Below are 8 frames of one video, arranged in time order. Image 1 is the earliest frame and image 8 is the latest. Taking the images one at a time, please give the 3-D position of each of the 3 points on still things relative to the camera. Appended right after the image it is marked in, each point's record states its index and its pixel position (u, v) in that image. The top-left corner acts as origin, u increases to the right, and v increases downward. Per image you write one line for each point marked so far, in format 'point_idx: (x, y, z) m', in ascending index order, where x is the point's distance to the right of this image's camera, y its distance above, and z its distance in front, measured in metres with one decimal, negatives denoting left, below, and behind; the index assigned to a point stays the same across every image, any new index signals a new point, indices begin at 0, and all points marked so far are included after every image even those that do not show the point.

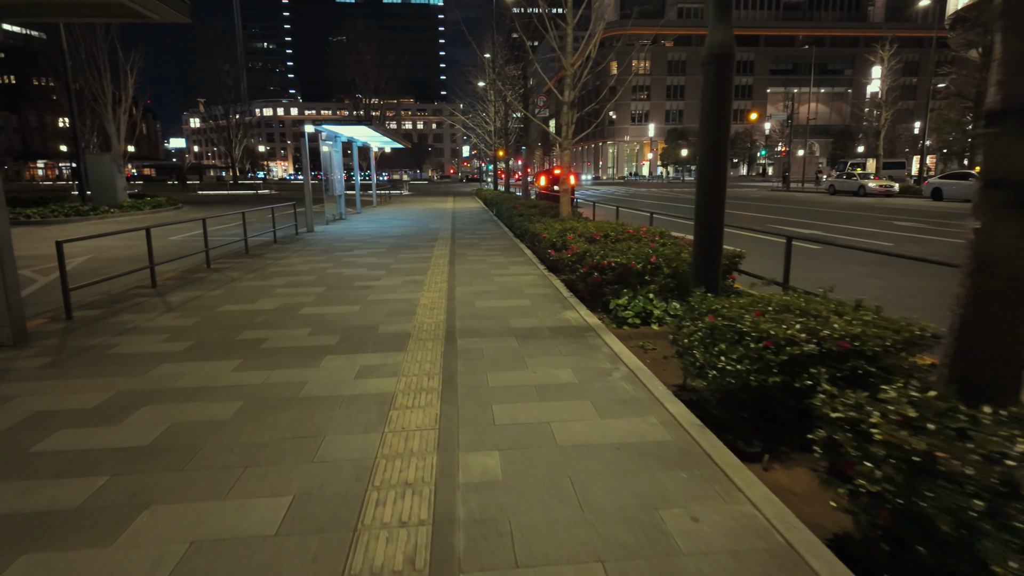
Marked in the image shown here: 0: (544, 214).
0: (+0.9, +2.3, +17.7) m
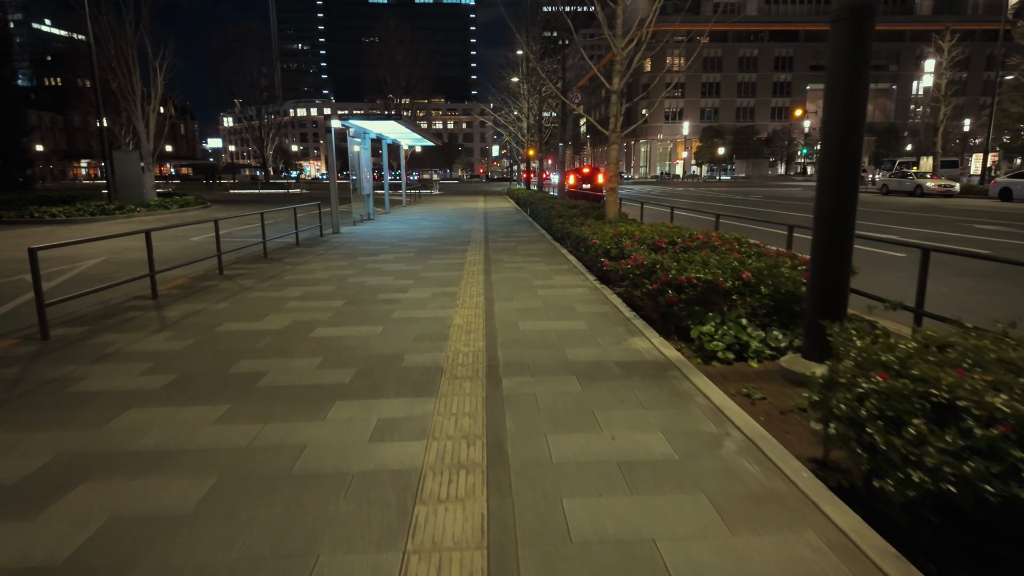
0: (+2.0, +2.0, +16.3) m
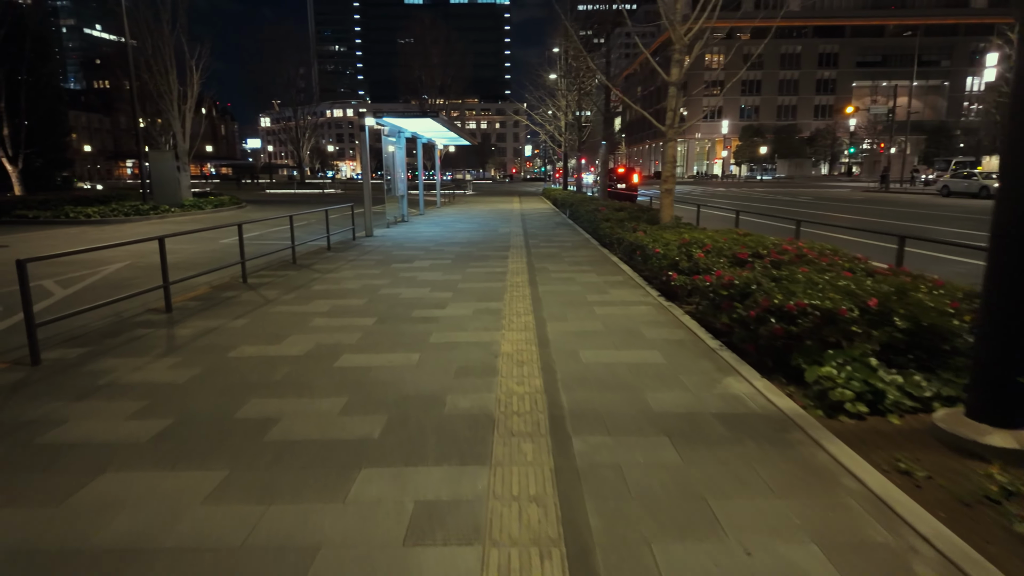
0: (+3.1, +1.8, +15.0) m
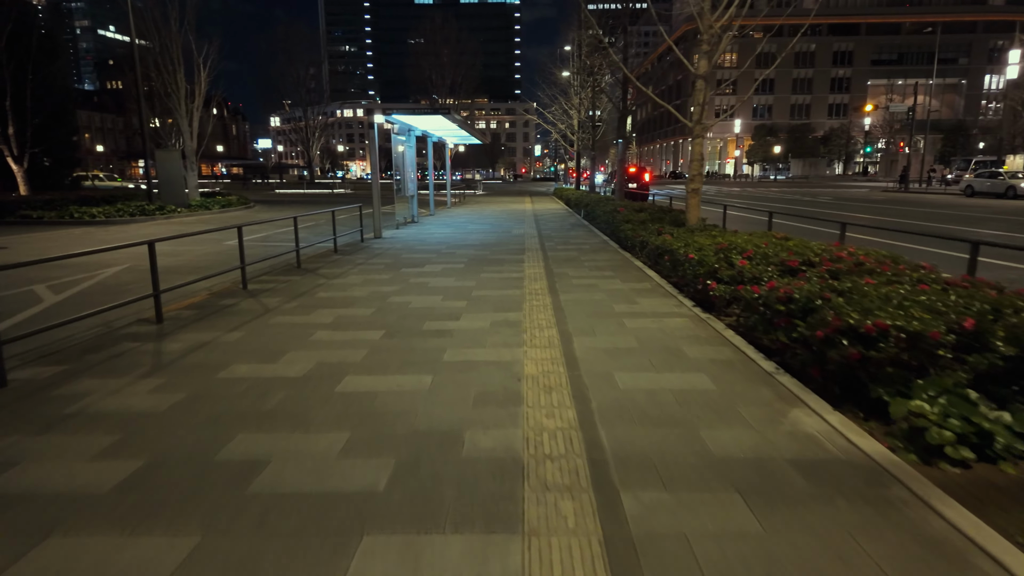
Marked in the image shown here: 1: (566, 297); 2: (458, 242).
0: (+3.5, +1.7, +14.2) m
1: (+0.8, -0.1, +8.5) m
2: (-1.5, +1.3, +16.1) m
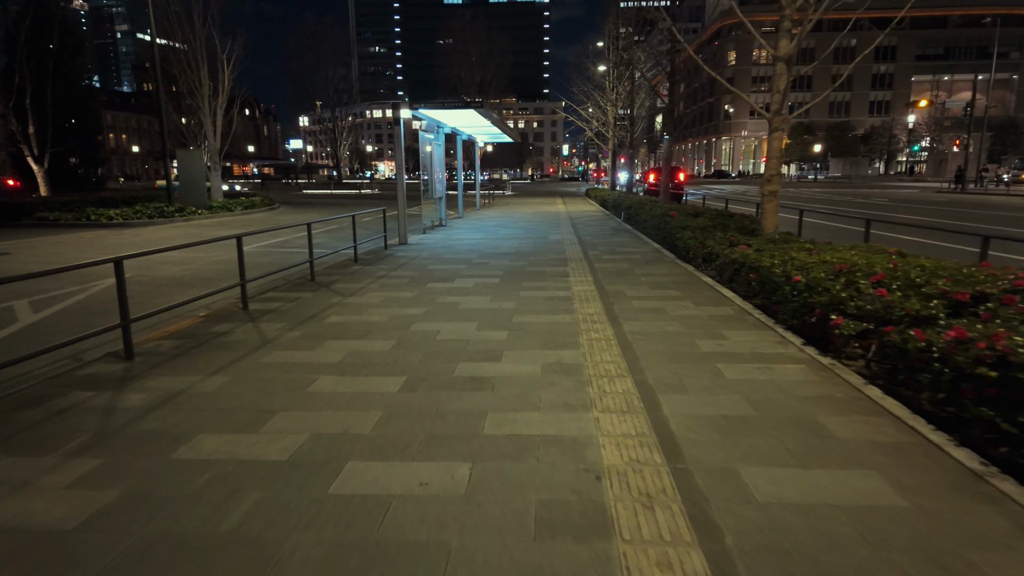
0: (+4.4, +1.3, +12.4) m
1: (+1.4, -0.5, +6.8) m
2: (-0.5, +1.0, +14.5) m
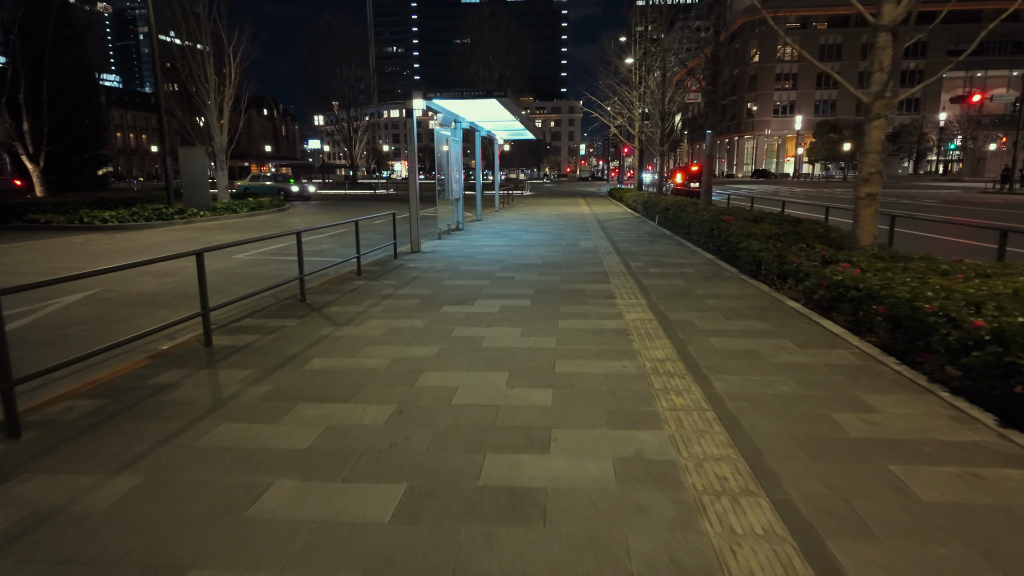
0: (+4.9, +1.0, +10.4) m
1: (+1.8, -0.8, +4.9) m
2: (+0.1, +0.6, +12.6) m
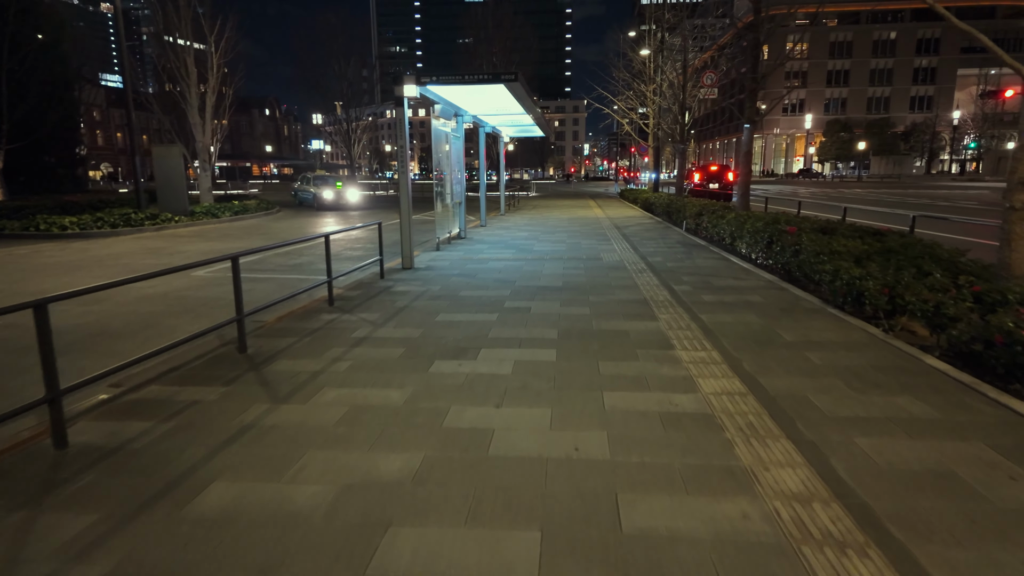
0: (+5.1, +0.5, +8.1) m
1: (+1.9, -1.3, +2.6) m
2: (+0.3, +0.2, +10.3) m
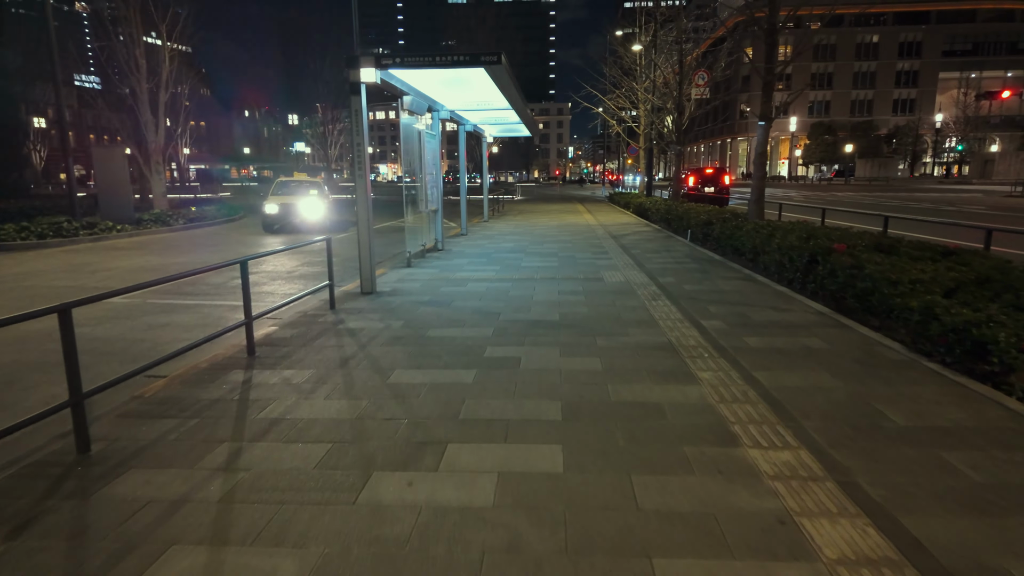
0: (+4.9, +0.1, +6.1) m
1: (+1.9, -1.7, +0.5) m
2: (+0.1, -0.3, +8.2) m
